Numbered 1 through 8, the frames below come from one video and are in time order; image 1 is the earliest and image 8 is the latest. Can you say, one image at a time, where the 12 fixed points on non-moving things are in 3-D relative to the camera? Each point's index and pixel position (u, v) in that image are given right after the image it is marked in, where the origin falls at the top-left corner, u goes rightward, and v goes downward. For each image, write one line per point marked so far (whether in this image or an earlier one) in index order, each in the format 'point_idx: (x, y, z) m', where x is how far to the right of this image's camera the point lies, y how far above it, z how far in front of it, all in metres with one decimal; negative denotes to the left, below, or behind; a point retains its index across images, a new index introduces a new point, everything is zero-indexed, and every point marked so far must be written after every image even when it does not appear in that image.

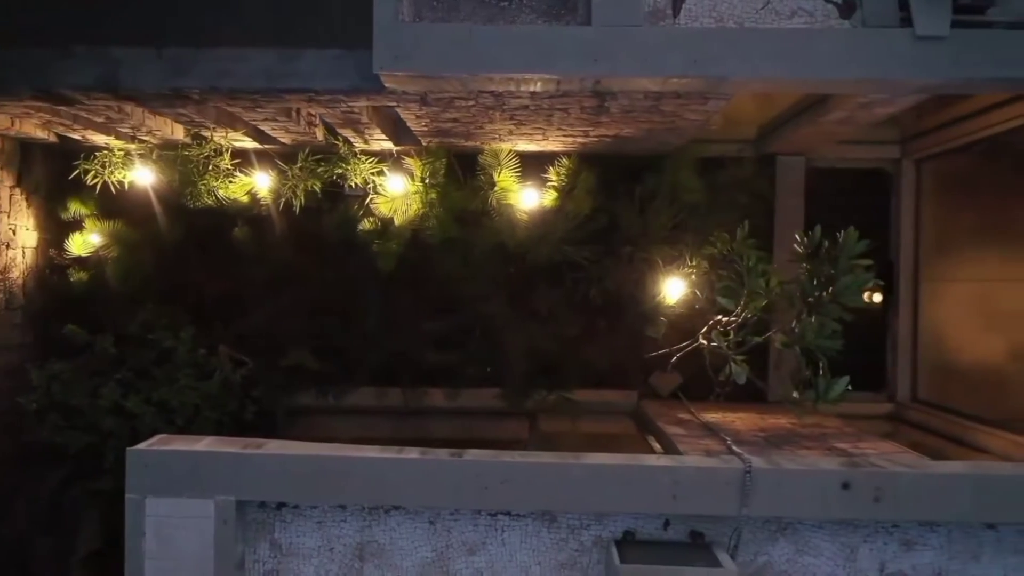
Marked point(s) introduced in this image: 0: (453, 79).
0: (-0.2, +0.8, +3.6) m
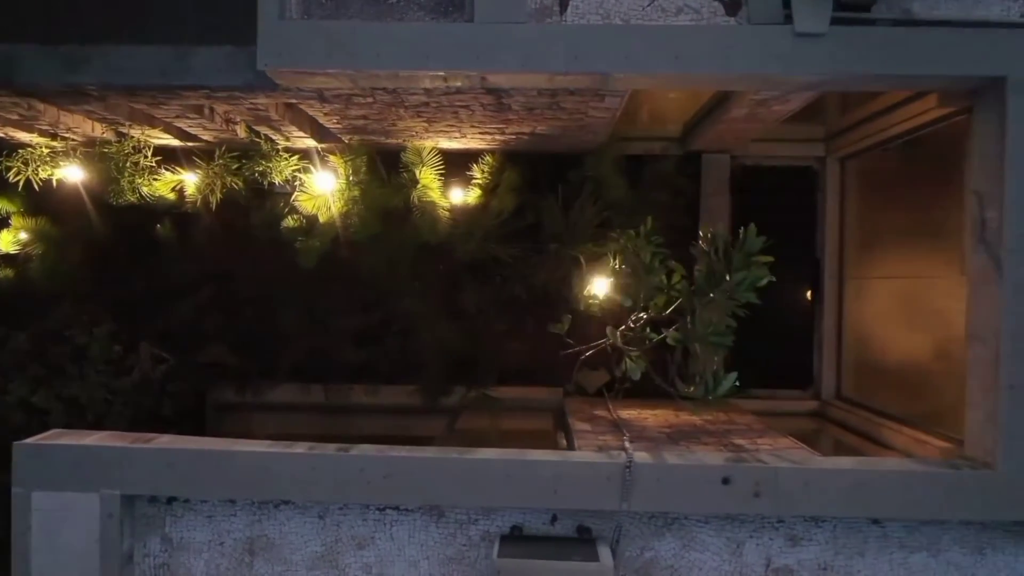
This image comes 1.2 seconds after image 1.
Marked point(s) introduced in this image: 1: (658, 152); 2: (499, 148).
0: (-0.7, +0.8, +3.6) m
1: (+0.9, +0.8, +5.5) m
2: (-0.1, +0.8, +5.3) m
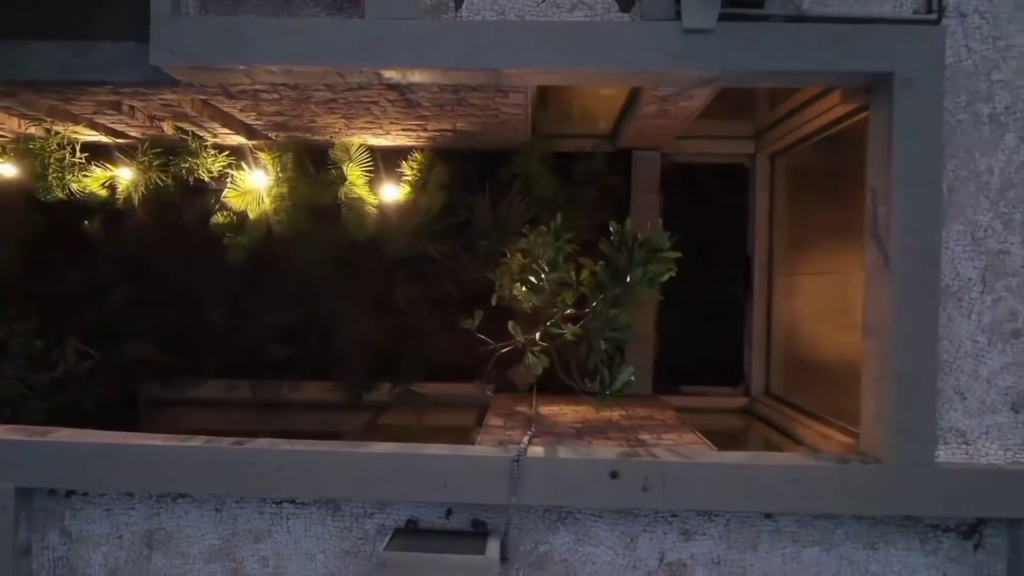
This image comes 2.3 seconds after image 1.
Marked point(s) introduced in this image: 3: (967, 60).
0: (-1.1, +0.8, +3.7) m
1: (+0.4, +0.8, +5.5) m
2: (-0.5, +0.8, +5.4) m
3: (+1.8, +0.9, +3.6) m
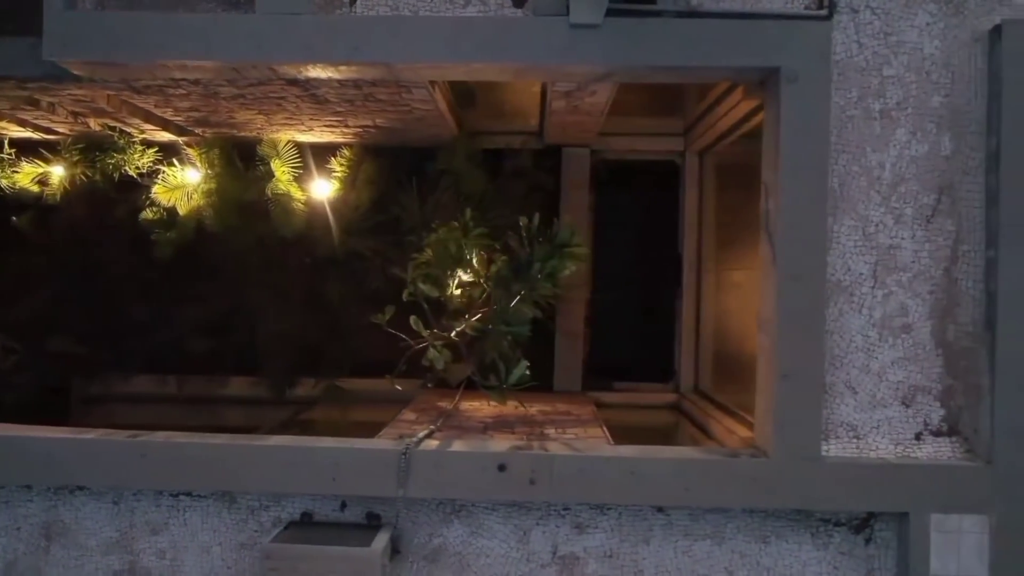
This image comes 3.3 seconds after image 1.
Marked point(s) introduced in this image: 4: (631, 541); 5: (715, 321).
0: (-1.5, +0.9, +3.7) m
1: (0.0, +0.8, +5.5) m
2: (-0.9, +0.8, +5.4) m
3: (+1.3, +0.9, +3.6) m
4: (+0.5, -1.0, +3.7) m
5: (+1.1, -0.2, +5.2) m
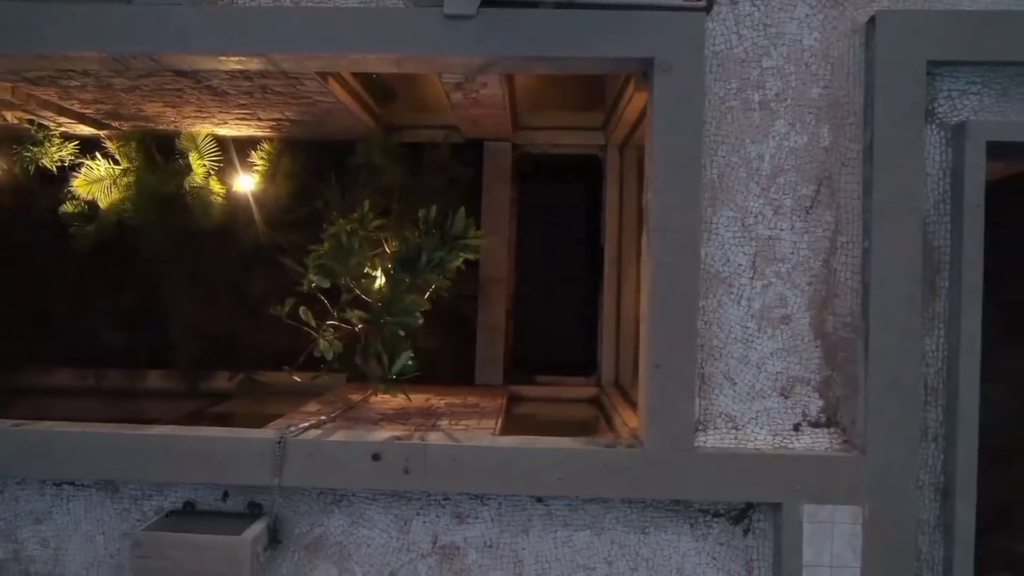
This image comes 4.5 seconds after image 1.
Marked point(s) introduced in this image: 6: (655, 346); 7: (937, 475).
0: (-2.0, +0.9, +3.7) m
1: (-0.4, +0.9, +5.5) m
2: (-1.3, +0.9, +5.4) m
3: (+0.9, +0.9, +3.6) m
4: (0.0, -1.0, +3.7) m
5: (+0.7, -0.2, +5.2) m
6: (+0.5, -0.2, +3.5) m
7: (+1.6, -0.7, +3.6) m
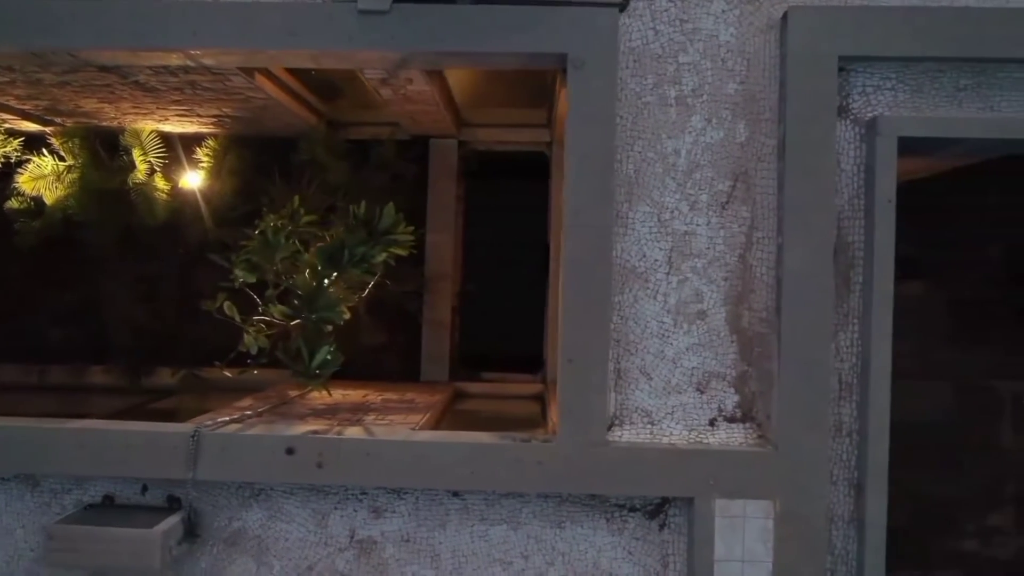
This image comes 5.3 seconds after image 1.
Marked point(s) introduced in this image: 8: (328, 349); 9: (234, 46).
0: (-2.3, +0.9, +3.7) m
1: (-0.7, +0.9, +5.5) m
2: (-1.7, +0.9, +5.4) m
3: (+0.6, +1.0, +3.6) m
4: (-0.3, -0.9, +3.7) m
5: (+0.4, -0.1, +5.2) m
6: (+0.2, -0.2, +3.5) m
7: (+1.3, -0.7, +3.6) m
8: (-0.8, -0.3, +3.9) m
9: (-1.1, +0.9, +3.6) m
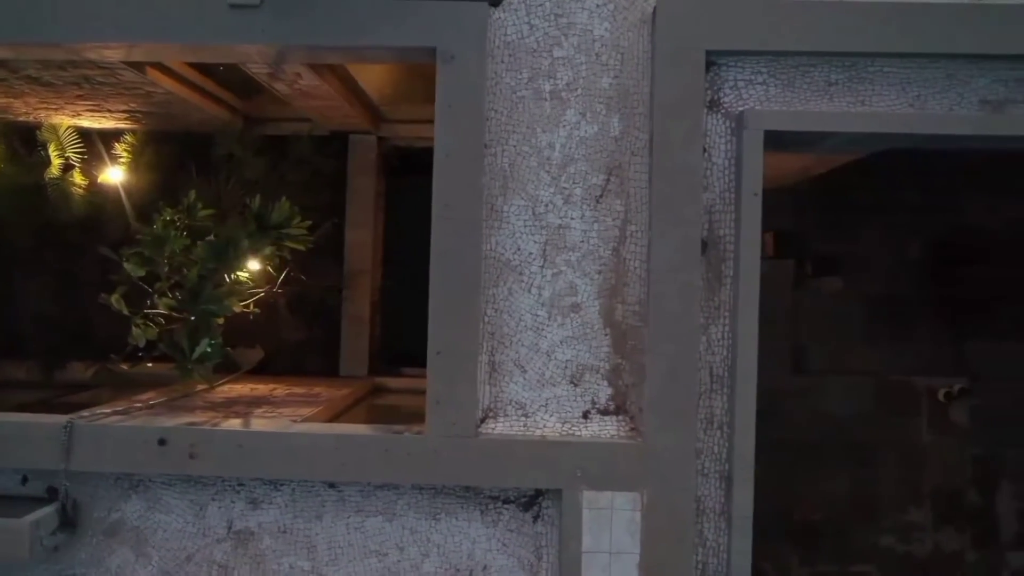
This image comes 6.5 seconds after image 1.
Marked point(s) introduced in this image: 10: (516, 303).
0: (-2.8, +1.0, +3.7) m
1: (-1.2, +0.9, +5.6) m
2: (-2.1, +0.9, +5.4) m
3: (+0.1, +1.0, +3.7) m
4: (-0.8, -0.9, +3.7) m
5: (-0.1, -0.1, +5.2) m
6: (-0.3, -0.2, +3.5) m
7: (+0.8, -0.7, +3.6) m
8: (-1.3, -0.2, +3.9) m
9: (-1.5, +0.9, +3.6) m
10: (0.0, -0.1, +3.7) m
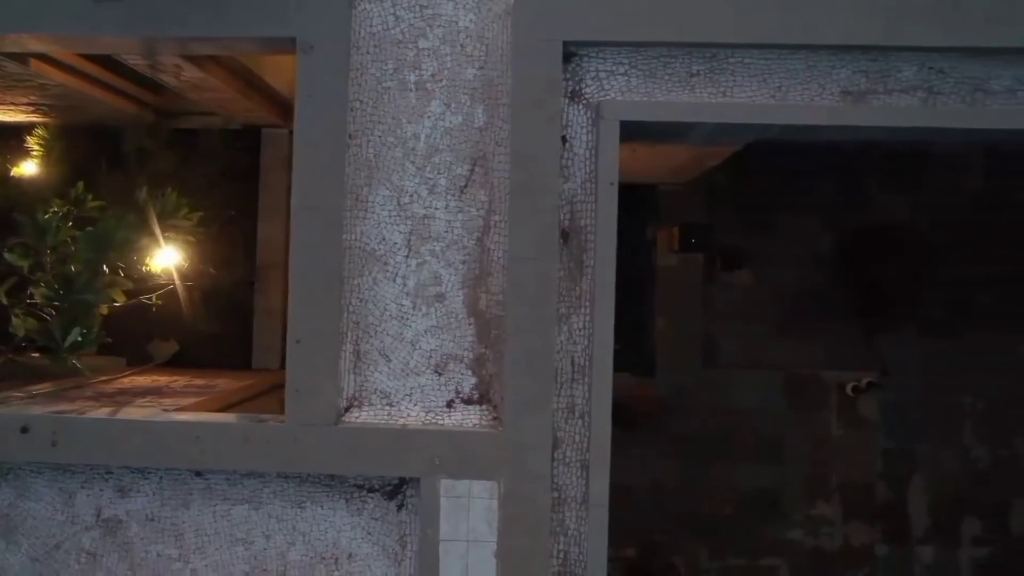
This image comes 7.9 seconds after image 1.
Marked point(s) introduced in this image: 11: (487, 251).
0: (-3.3, +1.0, +3.8) m
1: (-1.7, +1.0, +5.6) m
2: (-2.7, +1.0, +5.5) m
3: (-0.5, +1.0, +3.7) m
4: (-1.4, -0.9, +3.7) m
5: (-0.6, -0.1, +5.2) m
6: (-0.8, -0.1, +3.5) m
7: (+0.3, -0.6, +3.6) m
8: (-1.8, -0.2, +3.9) m
9: (-2.1, +1.0, +3.6) m
10: (-0.5, 0.0, +3.7) m
11: (-0.1, +0.1, +3.7) m
